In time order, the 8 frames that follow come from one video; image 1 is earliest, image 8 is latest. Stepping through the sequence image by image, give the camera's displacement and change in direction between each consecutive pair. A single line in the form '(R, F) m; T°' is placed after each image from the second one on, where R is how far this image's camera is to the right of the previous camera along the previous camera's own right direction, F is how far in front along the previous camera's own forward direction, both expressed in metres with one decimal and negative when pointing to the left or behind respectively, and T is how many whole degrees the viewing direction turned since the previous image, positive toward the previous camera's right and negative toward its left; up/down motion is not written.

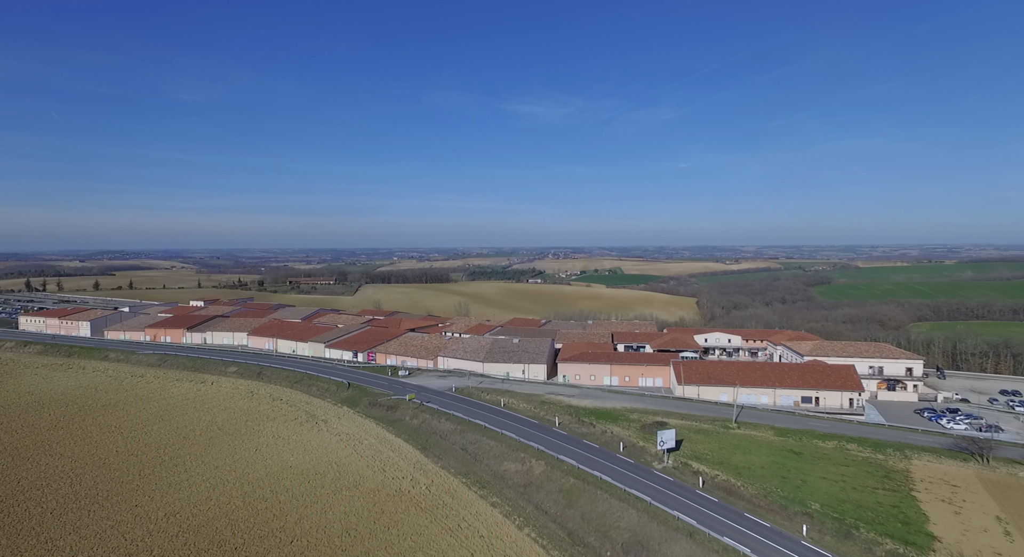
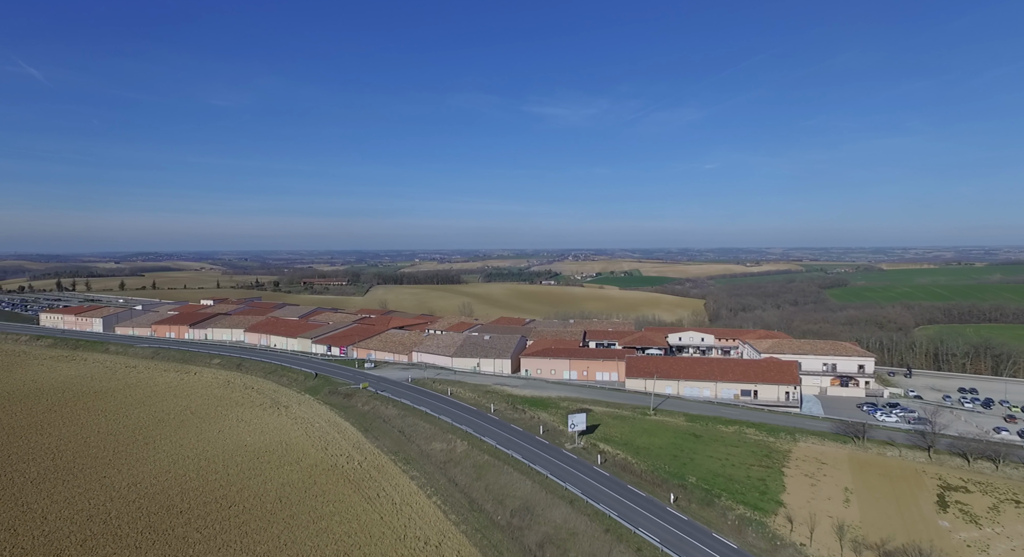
(+4.3, -2.2) m; -2°
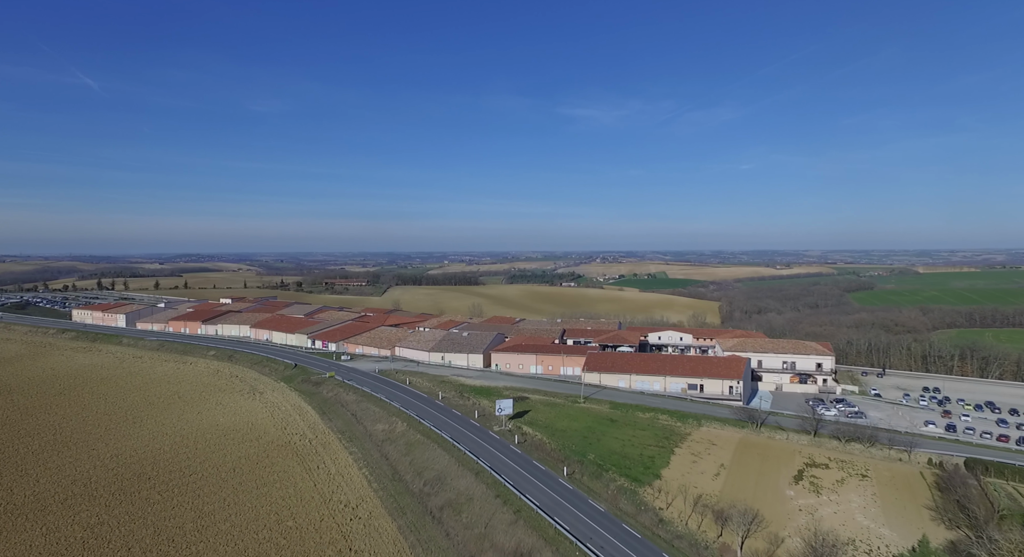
(+4.6, -2.4) m; -3°
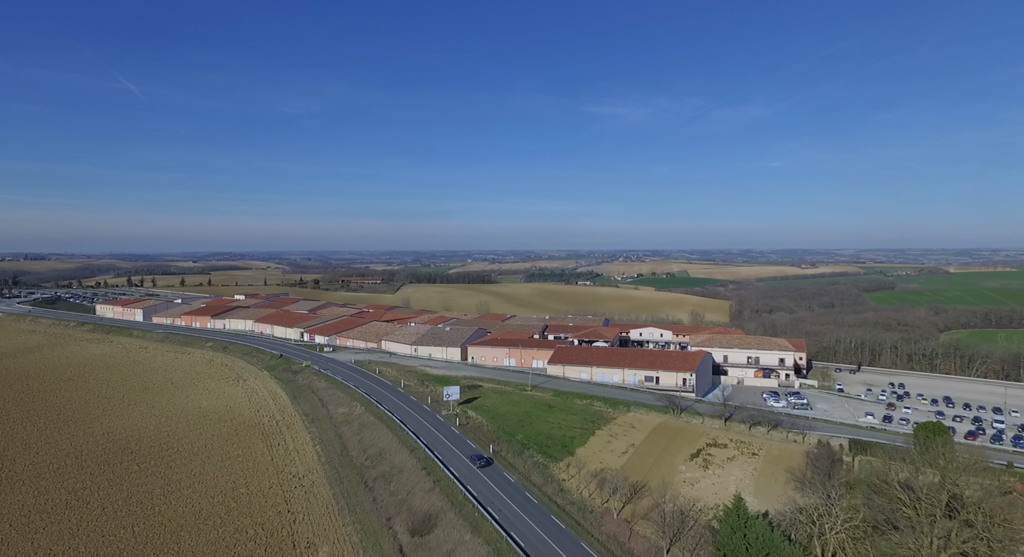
(+4.0, -2.2) m; -2°
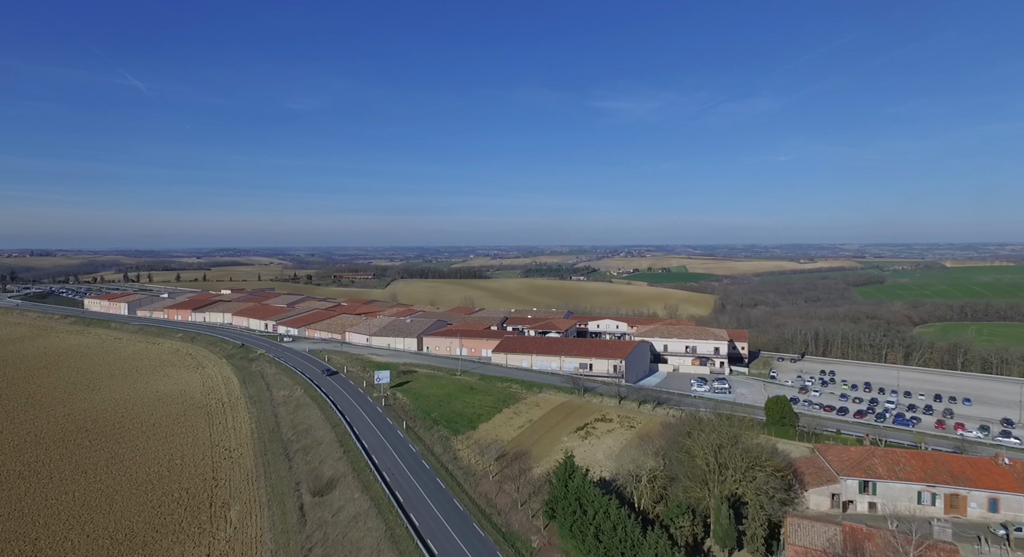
(+4.3, -2.5) m; 0°
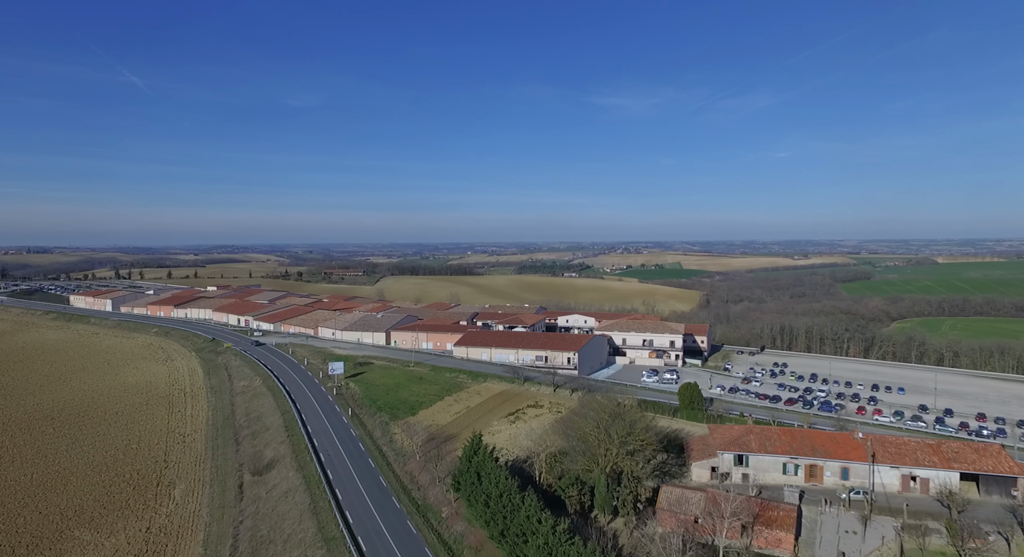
(+3.0, -1.6) m; 0°
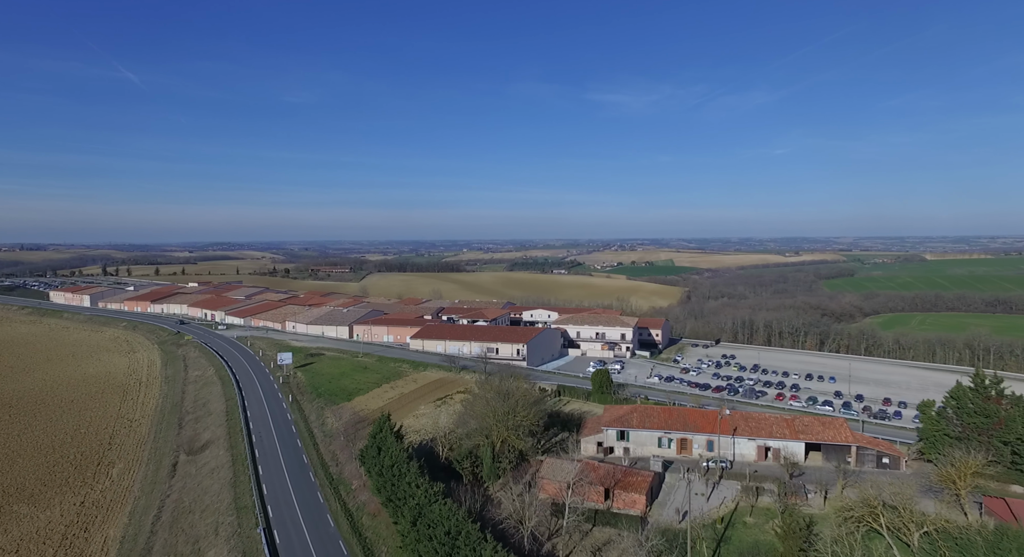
(+3.4, -1.7) m; +1°
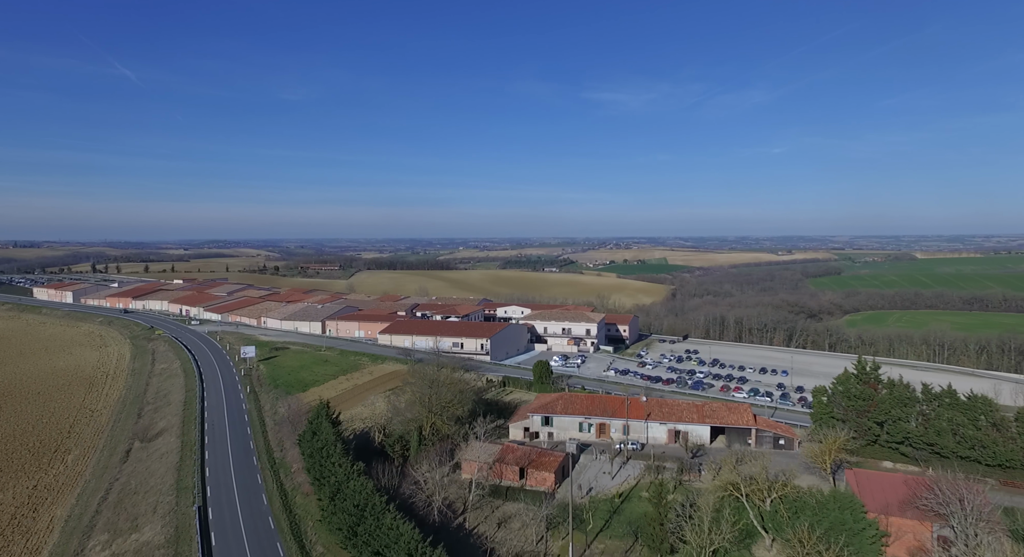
(+2.5, -1.2) m; +1°
